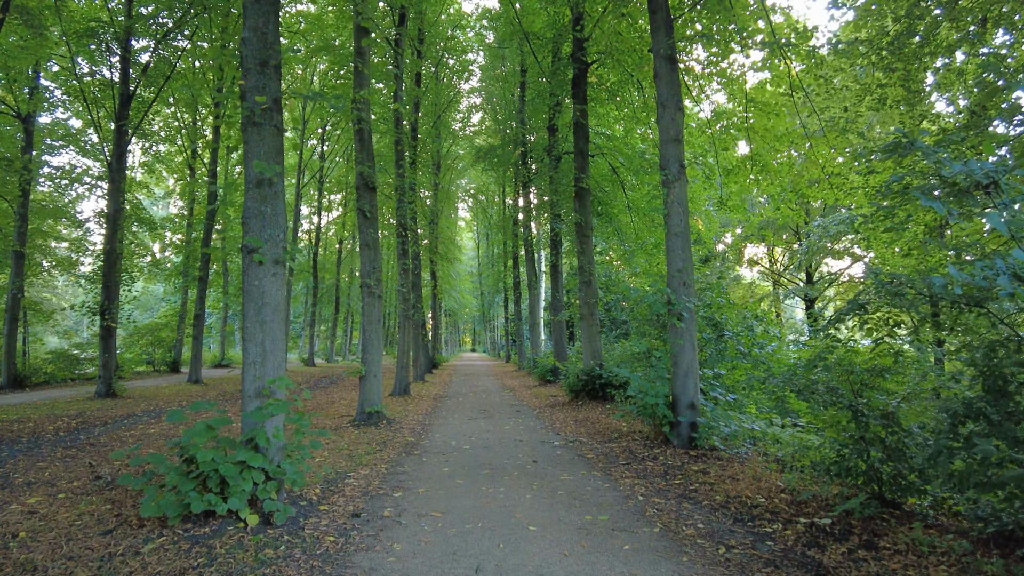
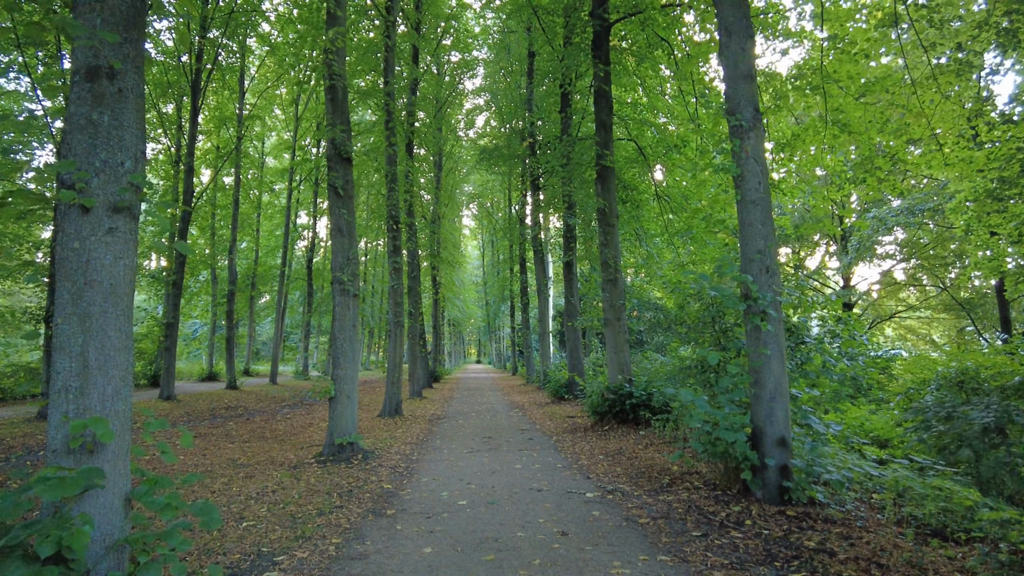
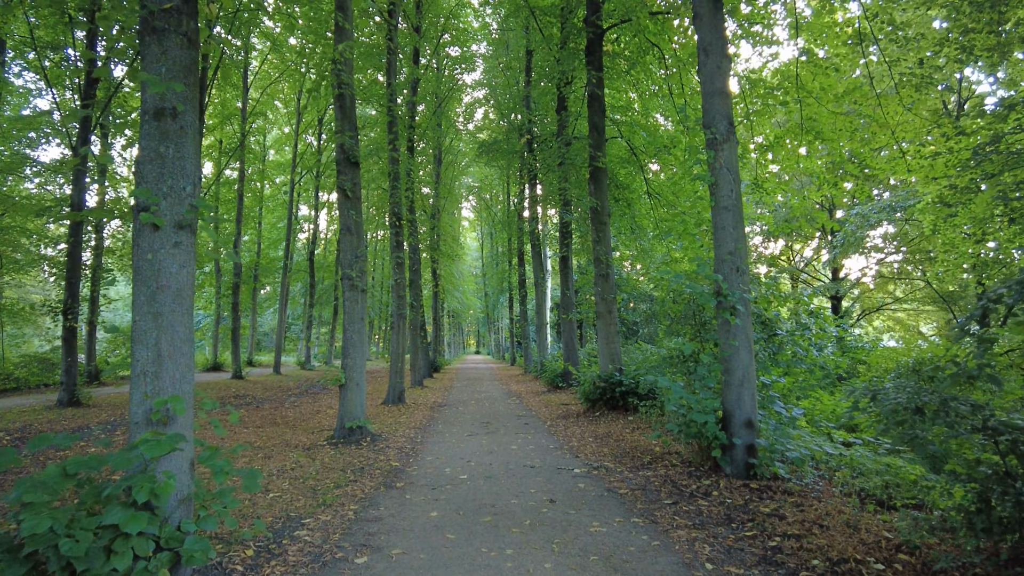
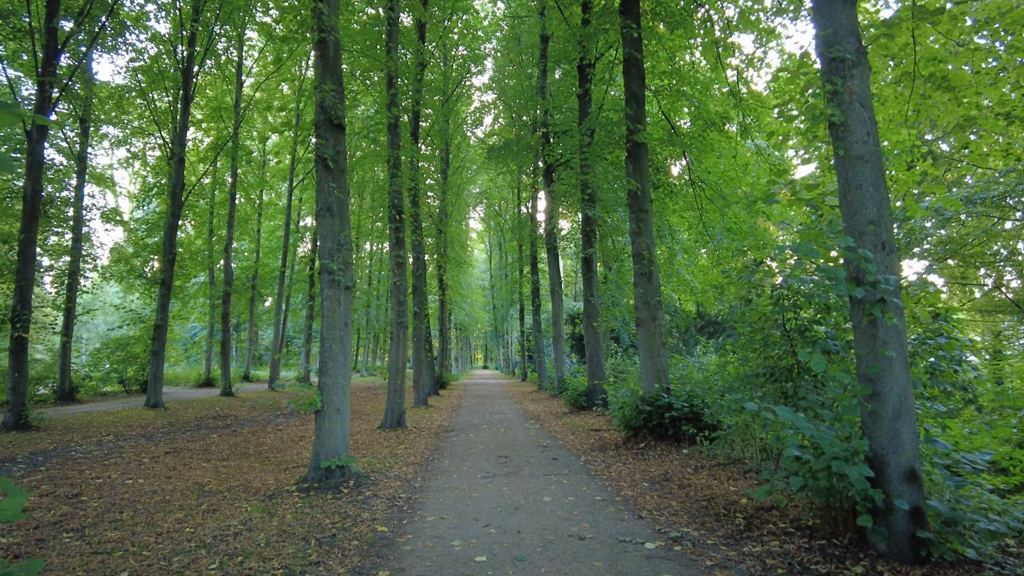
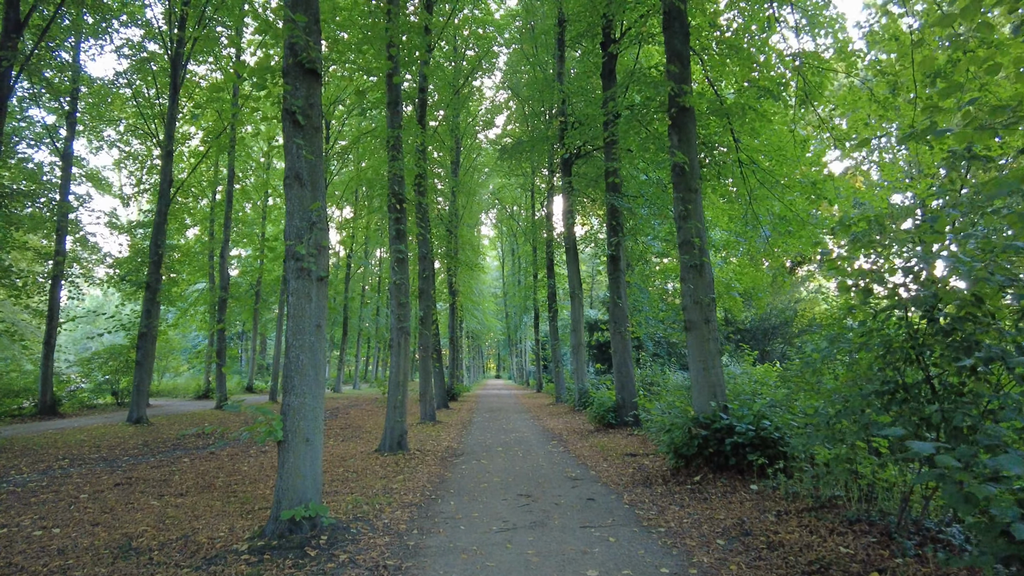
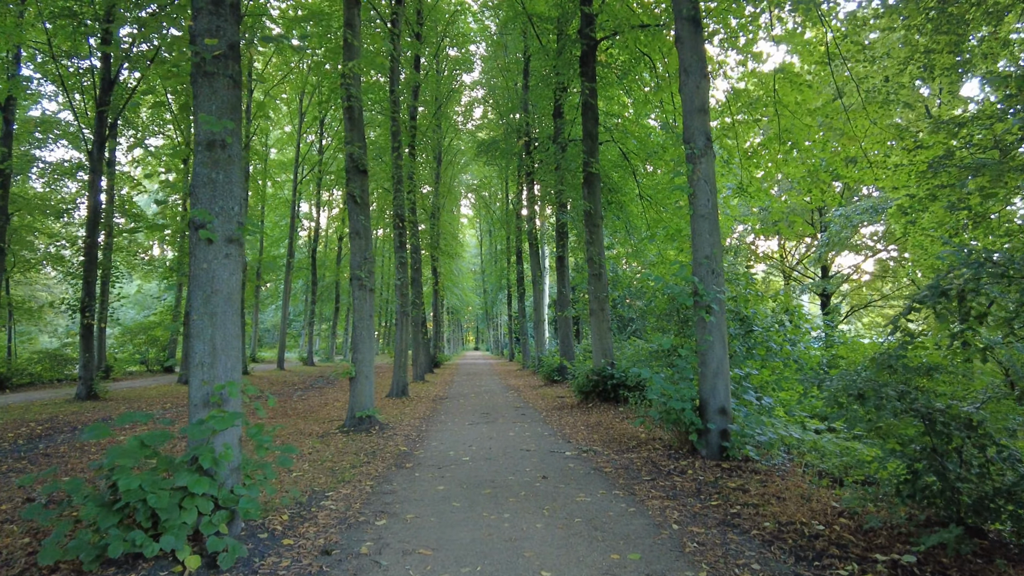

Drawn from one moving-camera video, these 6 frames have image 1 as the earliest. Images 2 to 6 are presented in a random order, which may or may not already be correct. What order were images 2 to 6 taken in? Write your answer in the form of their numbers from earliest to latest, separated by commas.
6, 3, 2, 4, 5
